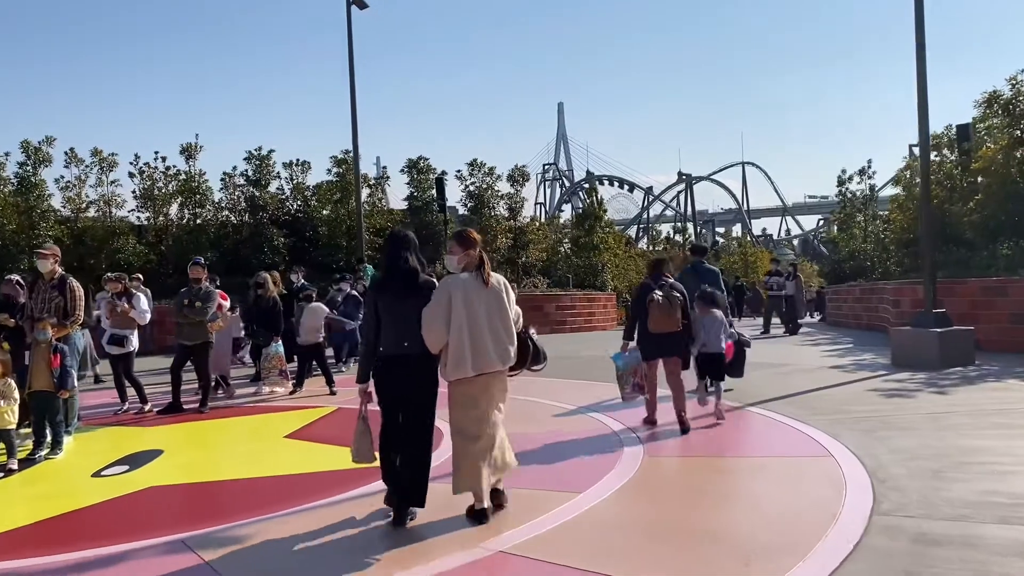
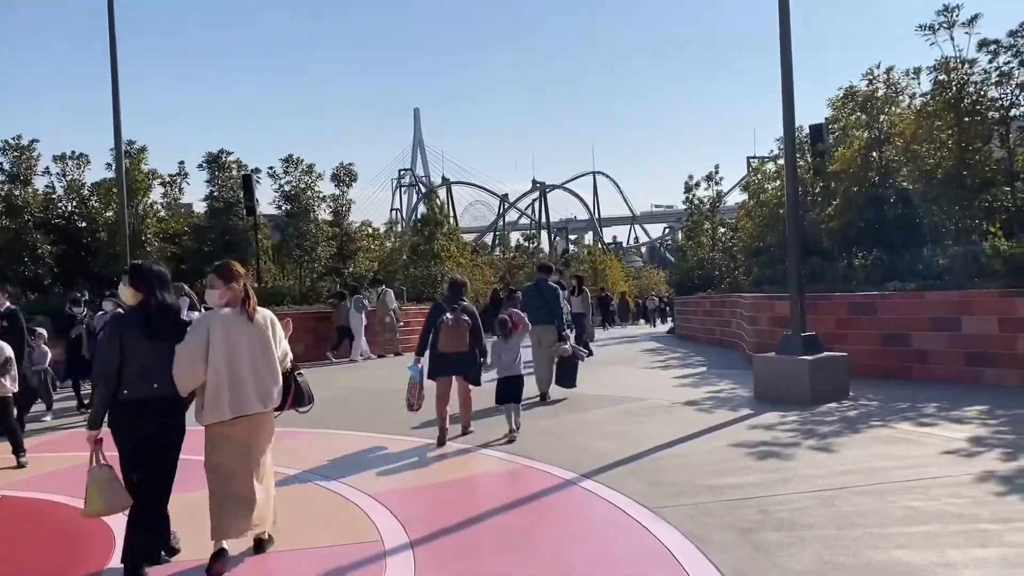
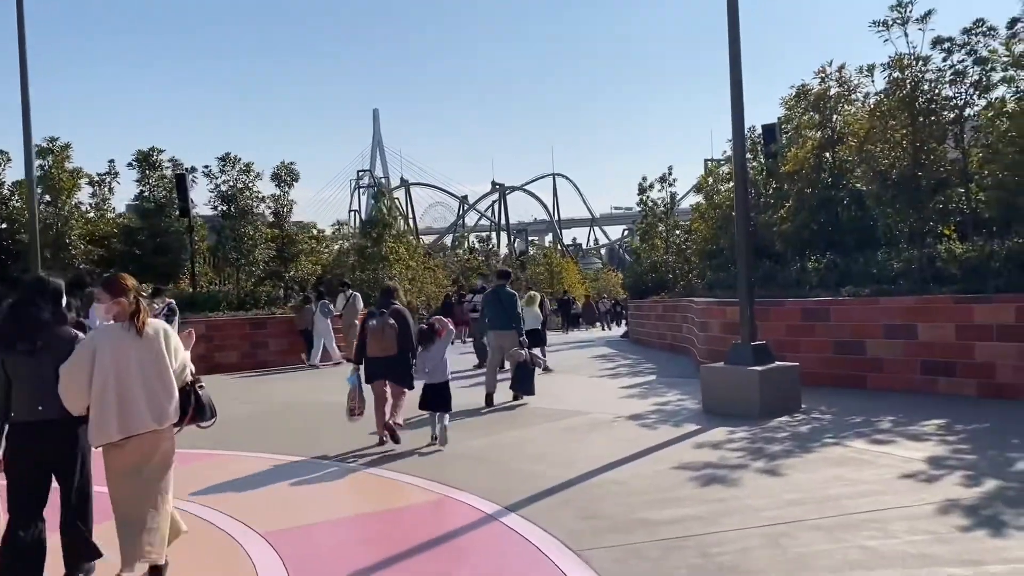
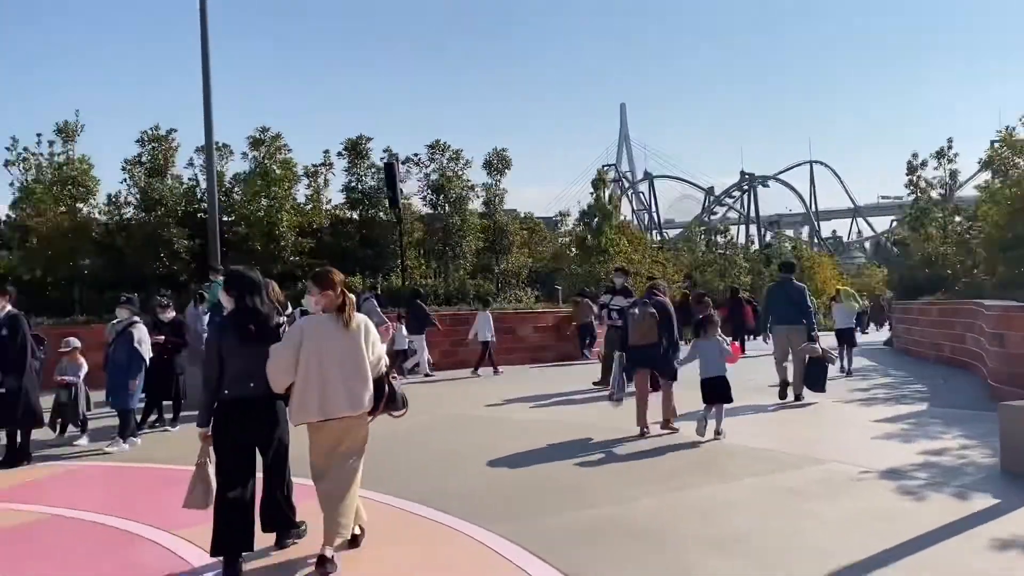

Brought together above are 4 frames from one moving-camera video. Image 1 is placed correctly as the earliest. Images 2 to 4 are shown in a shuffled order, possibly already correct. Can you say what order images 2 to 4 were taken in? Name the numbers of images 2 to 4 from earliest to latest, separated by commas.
2, 3, 4
